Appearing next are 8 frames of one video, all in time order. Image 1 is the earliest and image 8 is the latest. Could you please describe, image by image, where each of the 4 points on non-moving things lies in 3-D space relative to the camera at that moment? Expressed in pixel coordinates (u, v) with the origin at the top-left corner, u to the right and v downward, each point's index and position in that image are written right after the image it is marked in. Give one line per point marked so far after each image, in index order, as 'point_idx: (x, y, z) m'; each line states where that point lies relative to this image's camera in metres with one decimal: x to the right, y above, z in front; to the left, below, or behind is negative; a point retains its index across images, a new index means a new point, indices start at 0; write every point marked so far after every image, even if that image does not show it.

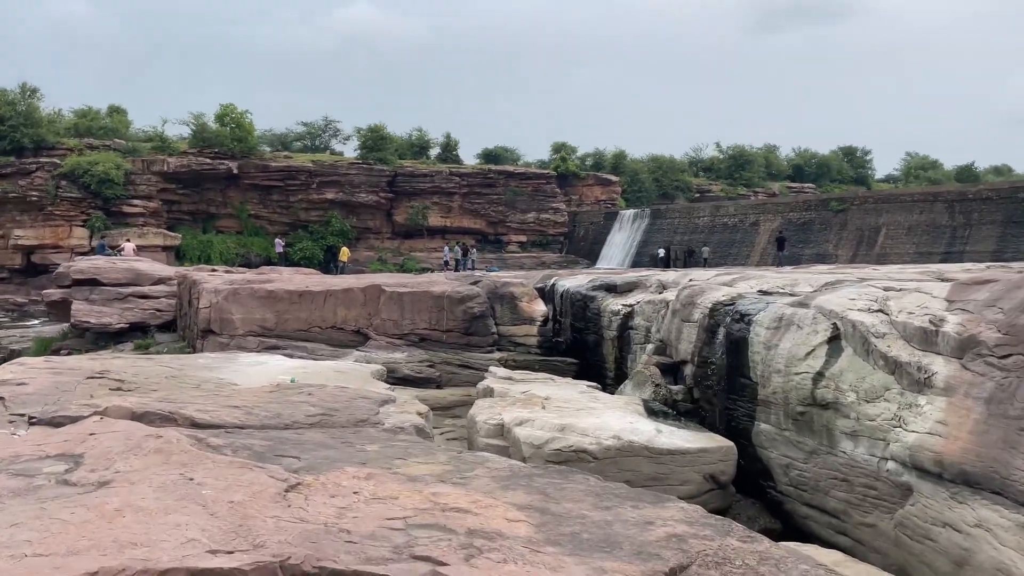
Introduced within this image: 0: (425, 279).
0: (-1.3, +0.1, +12.5) m
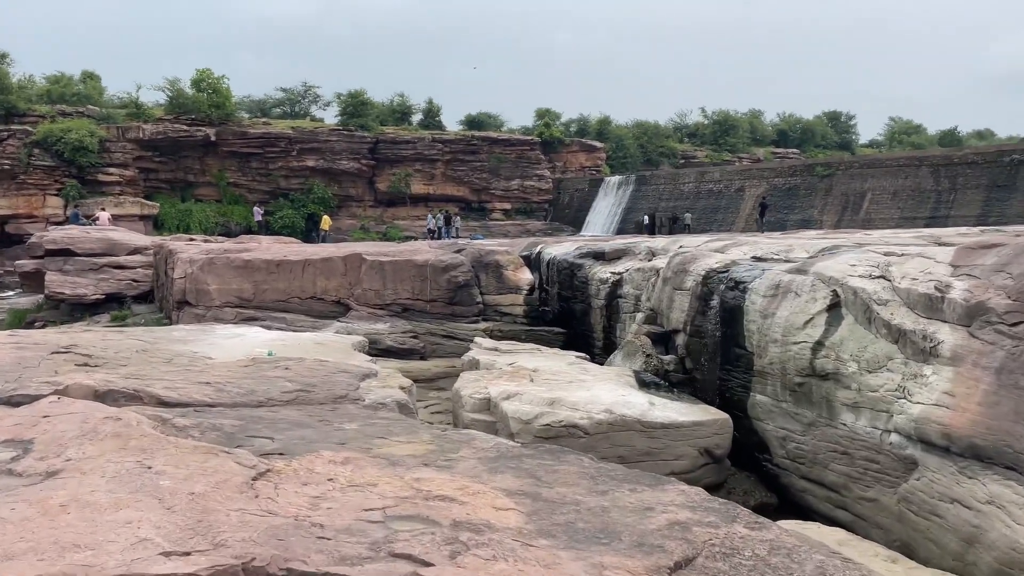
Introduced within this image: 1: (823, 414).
0: (-1.6, +0.6, +12.1) m
1: (+2.3, -0.9, +5.9) m
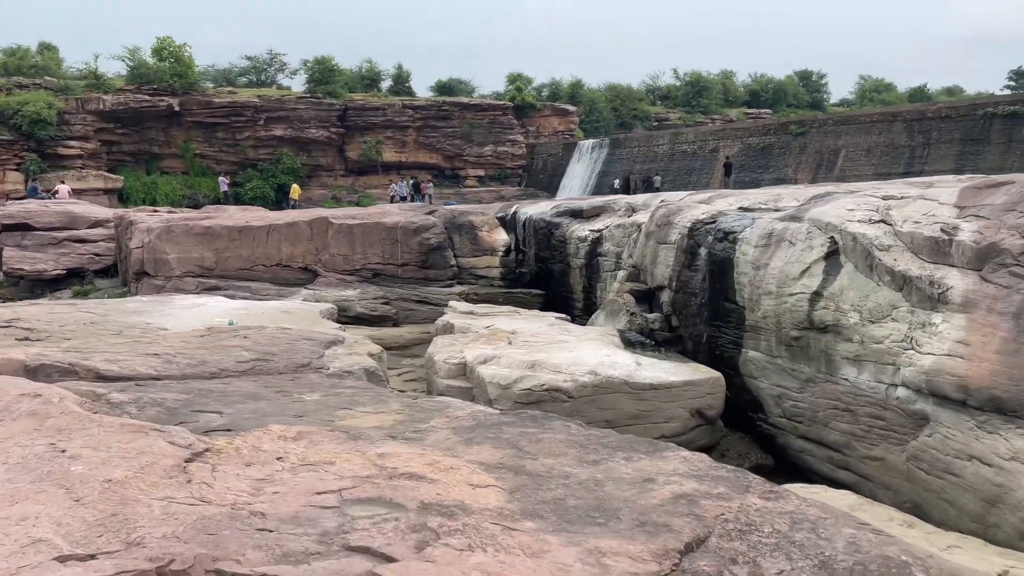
0: (-1.9, +1.1, +11.6) m
1: (+2.1, -0.6, +5.5) m
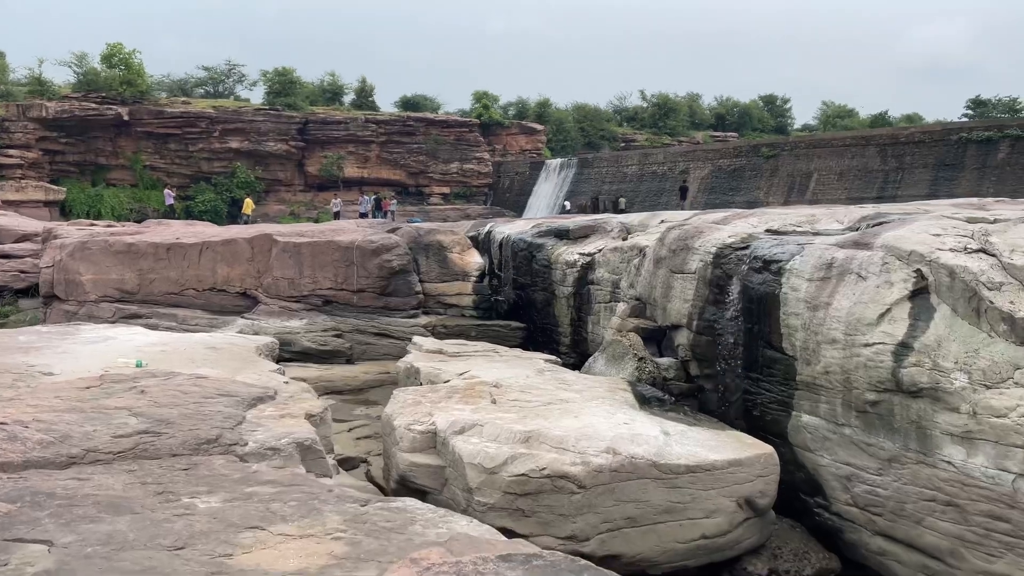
0: (-2.3, +0.8, +10.1) m
1: (+2.0, -0.8, +4.1) m
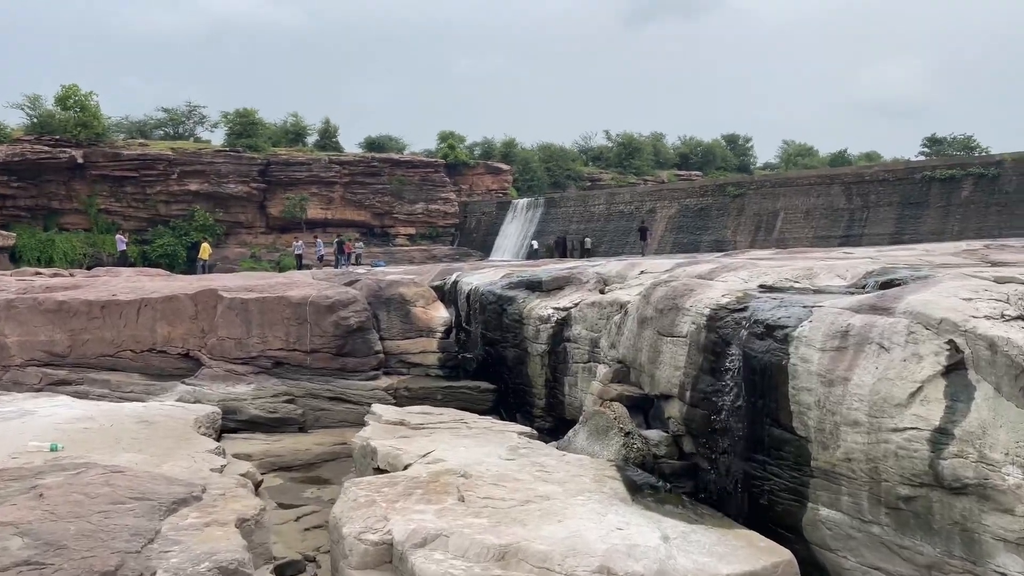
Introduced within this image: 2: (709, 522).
0: (-2.6, +0.1, +9.3) m
1: (+1.9, -1.1, +3.5) m
2: (+1.0, -1.2, +4.1) m
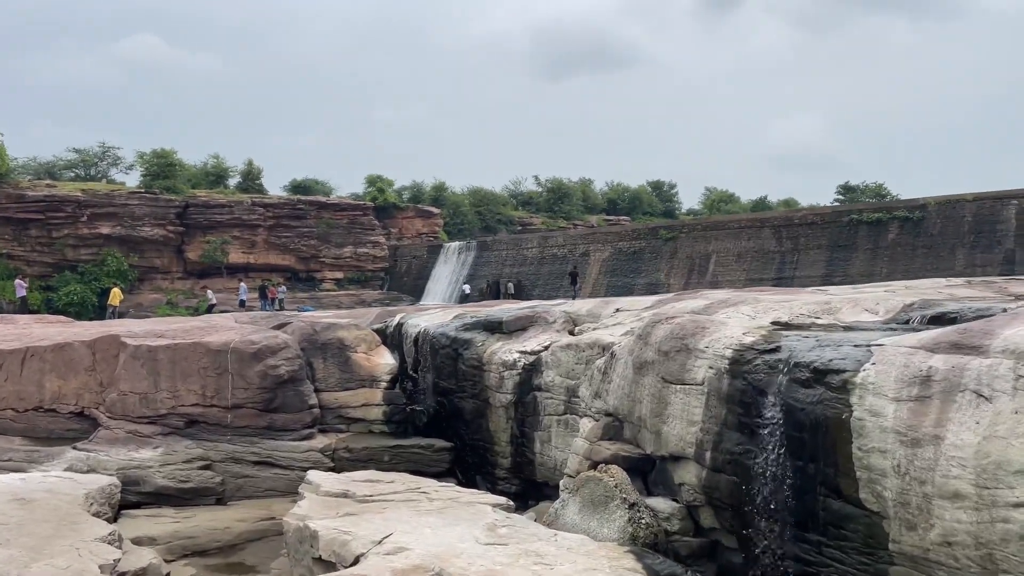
0: (-3.1, -0.4, +8.1) m
1: (+2.0, -1.2, +2.6) m
2: (+1.0, -1.3, +3.1) m
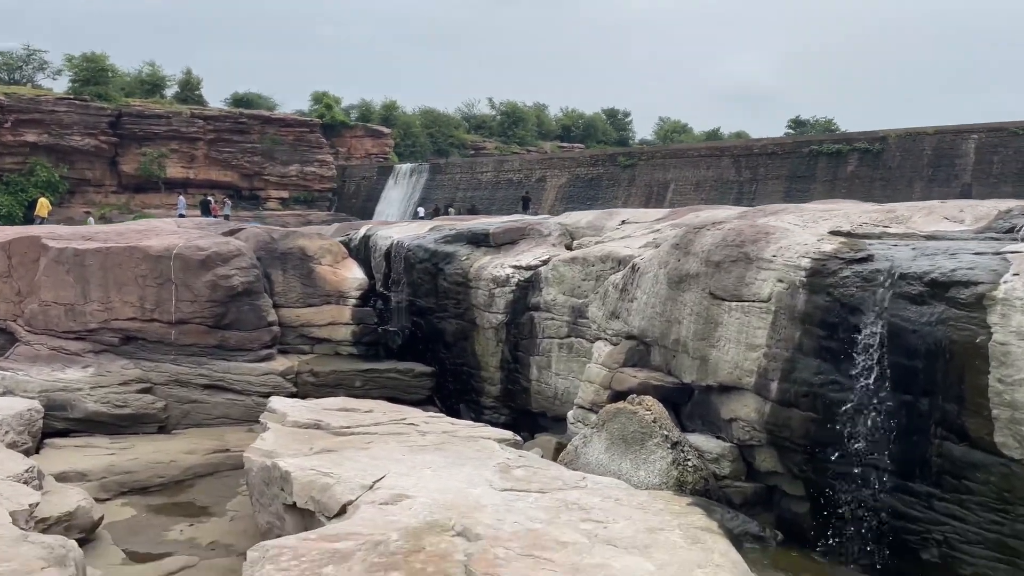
0: (-3.2, +0.5, +7.0) m
1: (+2.2, -1.0, +2.0) m
2: (+1.1, -1.0, +2.4) m
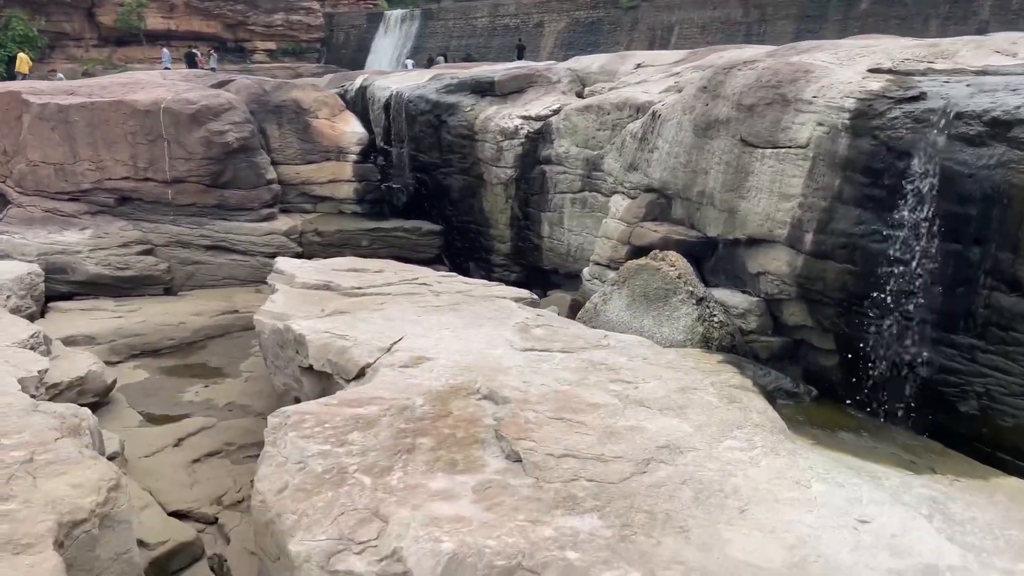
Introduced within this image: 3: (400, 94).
0: (-3.2, +1.7, +6.6) m
1: (+2.3, -0.6, +1.9) m
2: (+1.2, -0.5, +2.4) m
3: (-0.9, +1.6, +6.6) m
